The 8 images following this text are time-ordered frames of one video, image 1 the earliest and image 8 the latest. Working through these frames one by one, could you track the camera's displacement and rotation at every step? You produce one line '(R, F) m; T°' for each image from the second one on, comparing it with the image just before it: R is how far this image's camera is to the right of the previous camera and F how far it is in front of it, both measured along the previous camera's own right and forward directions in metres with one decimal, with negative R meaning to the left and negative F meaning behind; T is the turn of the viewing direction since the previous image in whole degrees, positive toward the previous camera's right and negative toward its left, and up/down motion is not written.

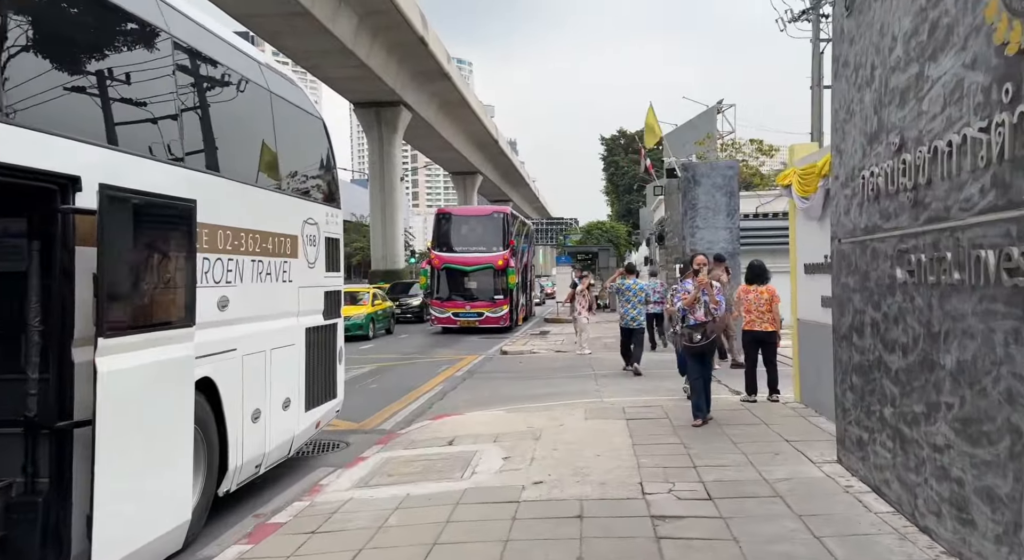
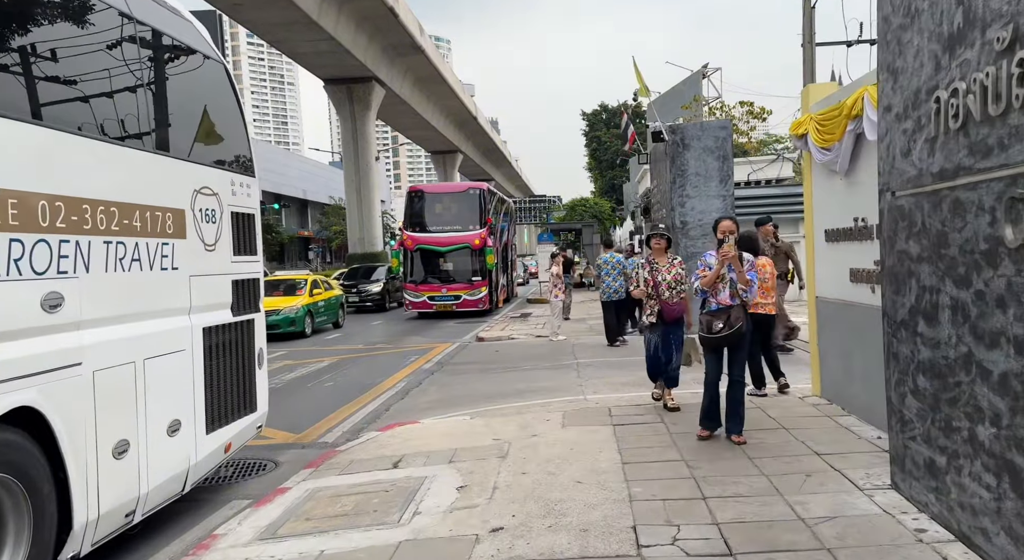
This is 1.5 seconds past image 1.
(+0.2, +1.4) m; +1°
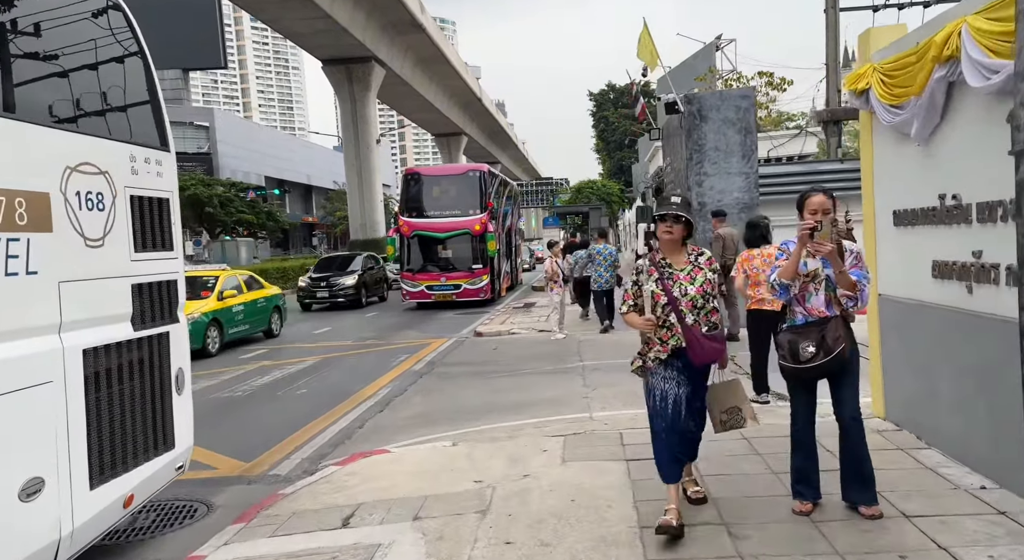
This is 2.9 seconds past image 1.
(+0.2, +1.3) m; -1°
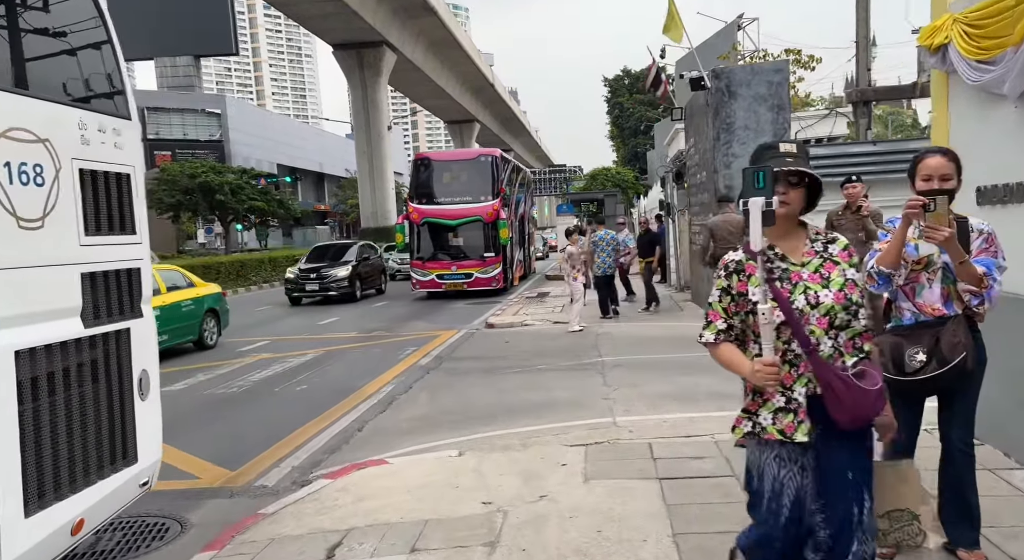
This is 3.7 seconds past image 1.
(0.0, +0.7) m; -1°
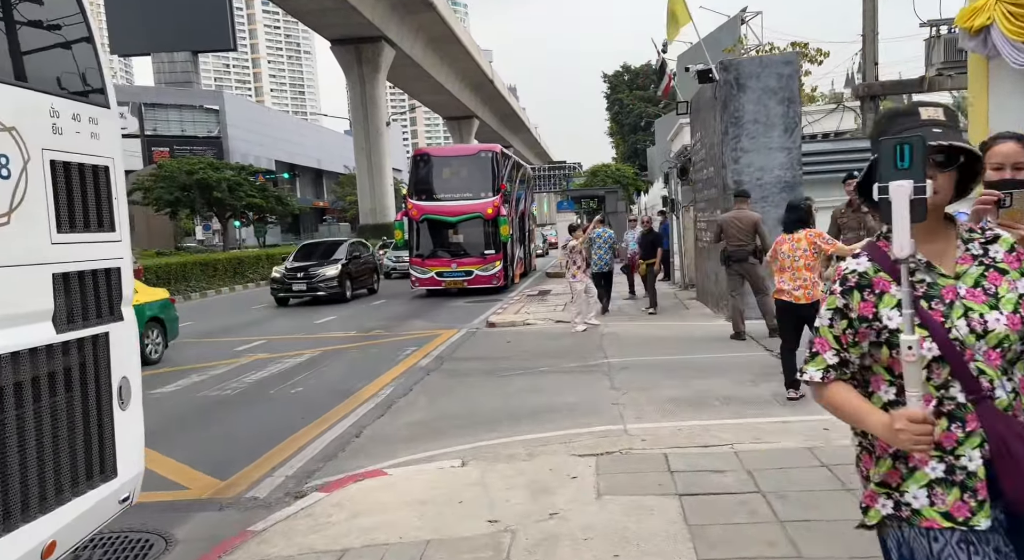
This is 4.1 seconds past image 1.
(0.0, +0.3) m; 0°
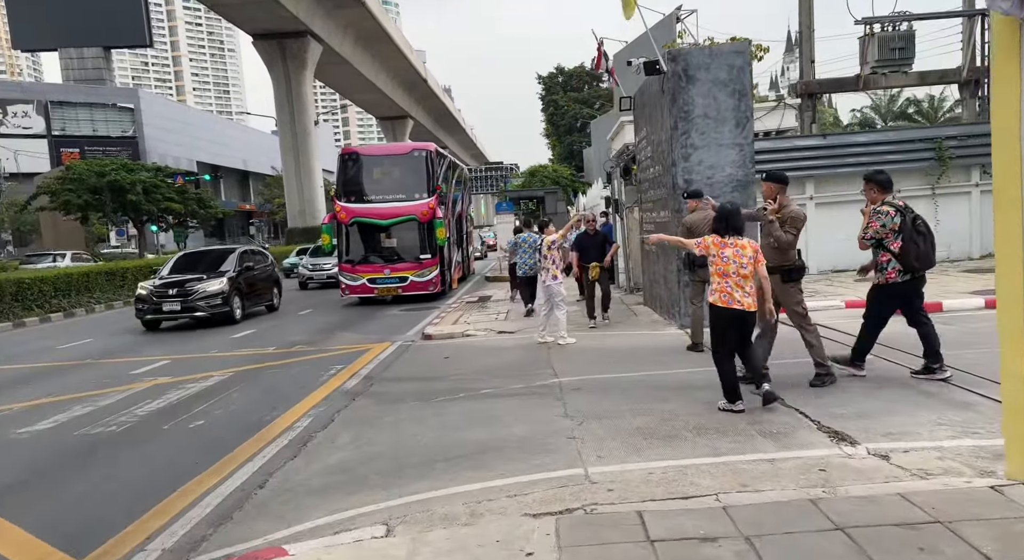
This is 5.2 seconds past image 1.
(0.0, +1.0) m; +5°
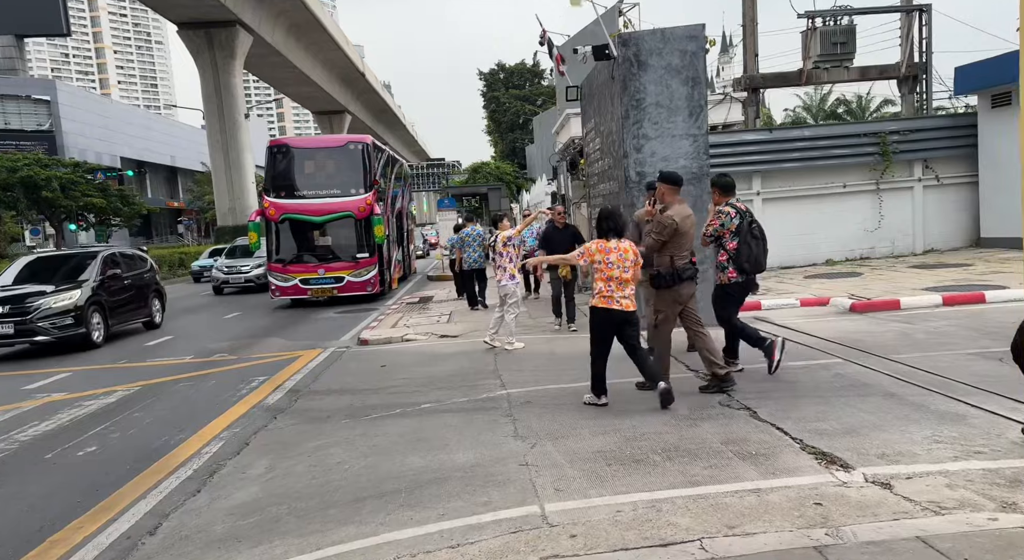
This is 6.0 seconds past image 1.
(0.0, +0.8) m; +5°
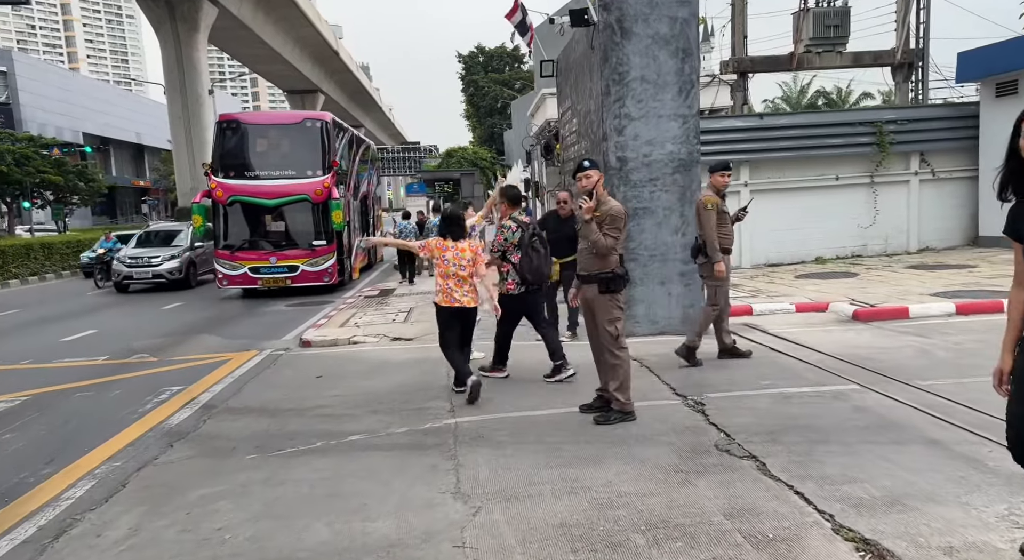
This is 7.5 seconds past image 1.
(+0.2, +1.2) m; +2°
